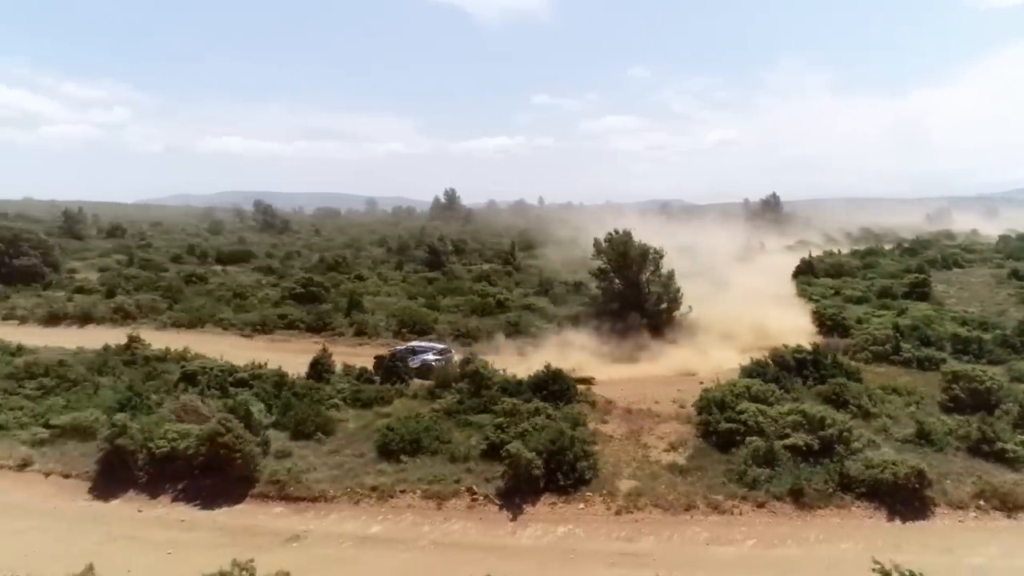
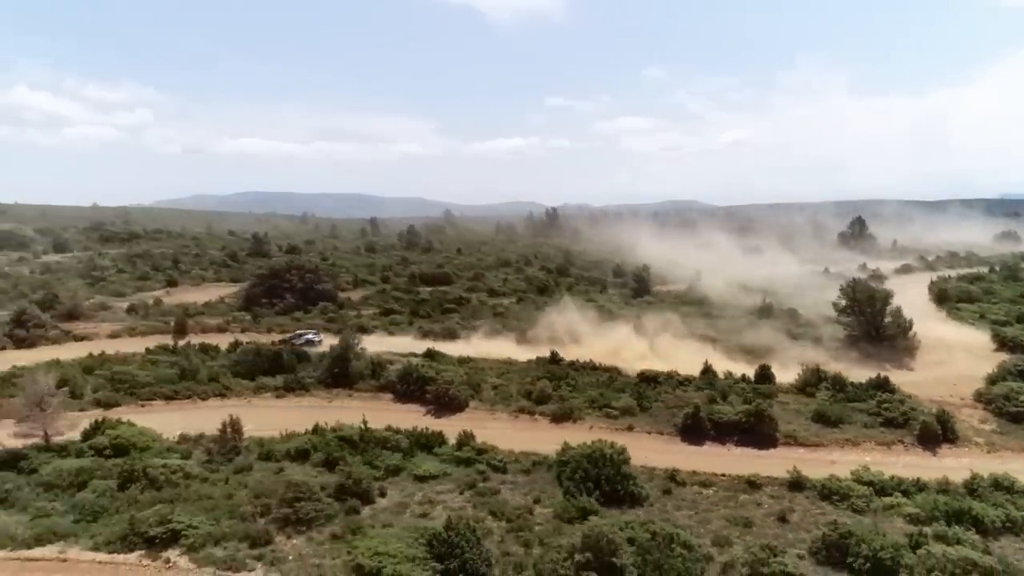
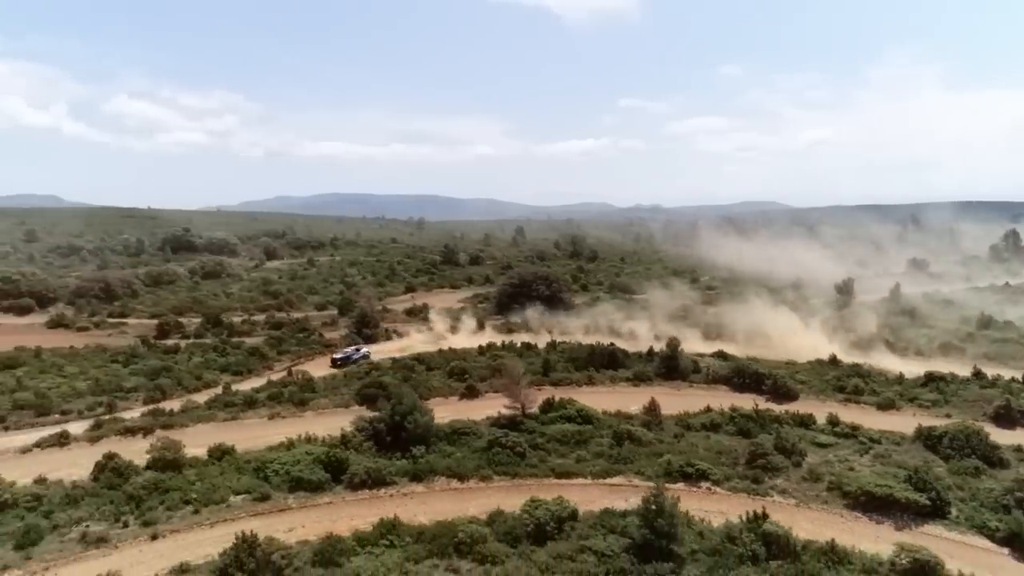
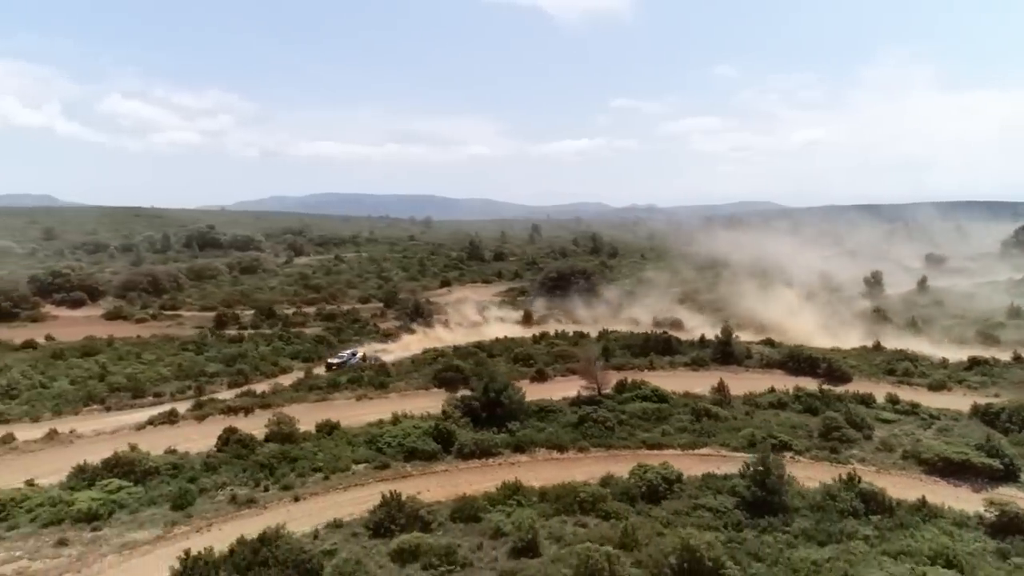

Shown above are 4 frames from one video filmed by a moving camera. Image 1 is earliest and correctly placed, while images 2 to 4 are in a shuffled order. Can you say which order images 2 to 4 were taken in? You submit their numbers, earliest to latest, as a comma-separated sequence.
2, 3, 4
